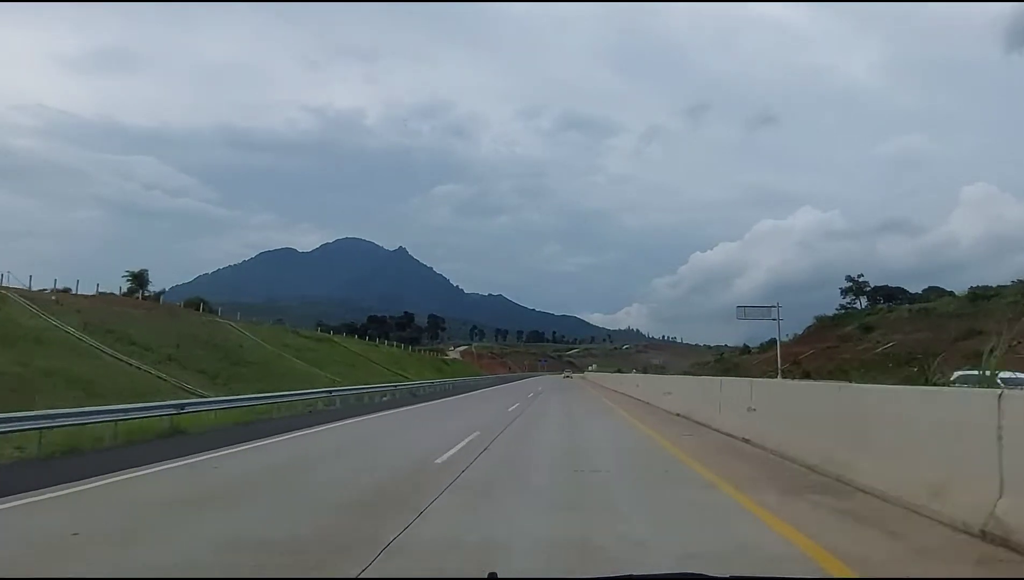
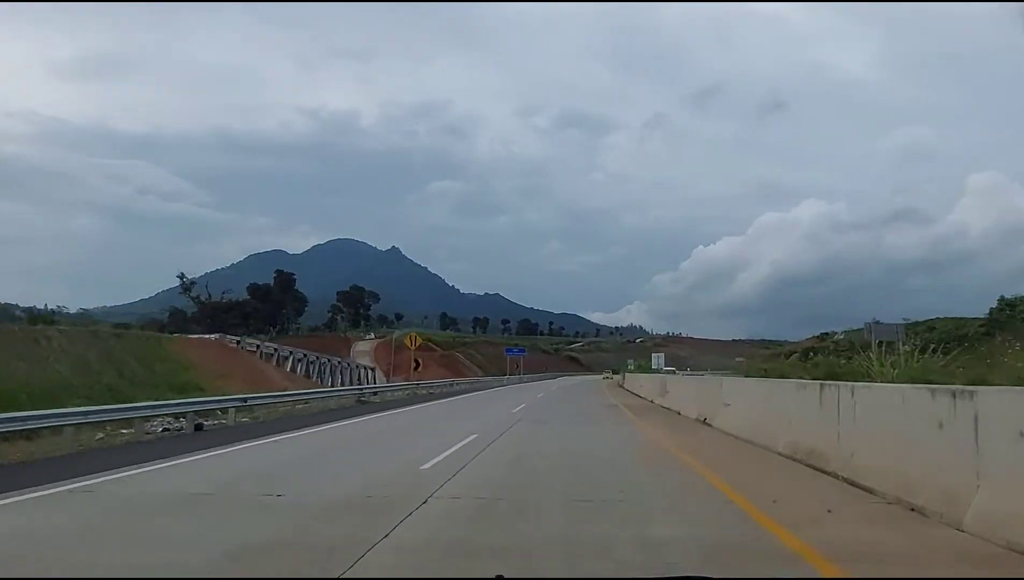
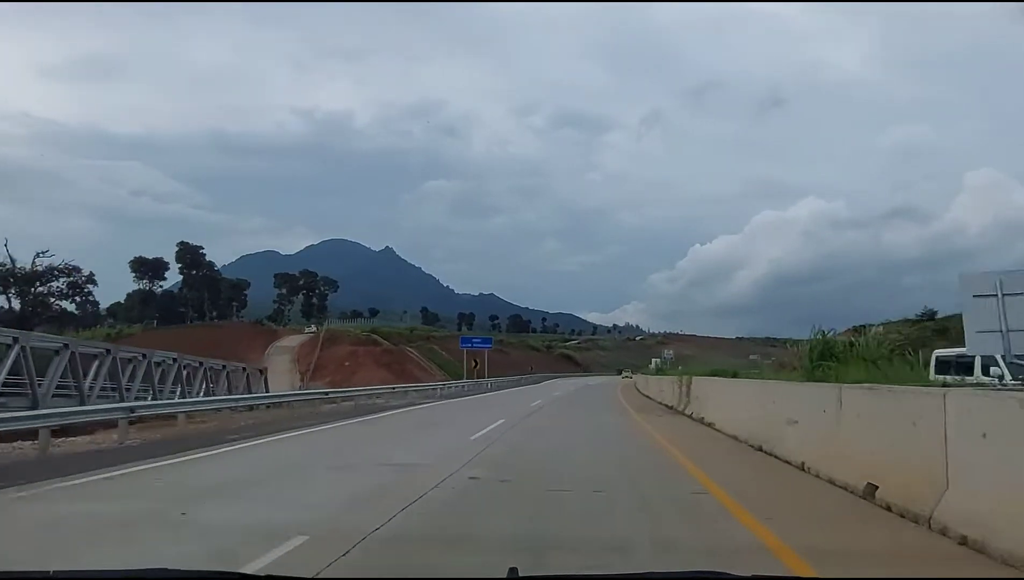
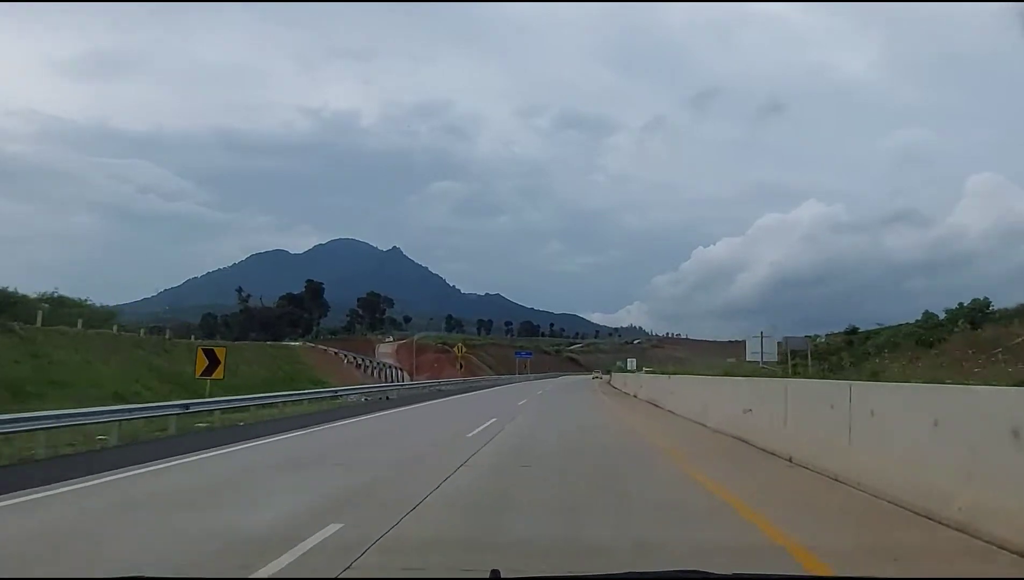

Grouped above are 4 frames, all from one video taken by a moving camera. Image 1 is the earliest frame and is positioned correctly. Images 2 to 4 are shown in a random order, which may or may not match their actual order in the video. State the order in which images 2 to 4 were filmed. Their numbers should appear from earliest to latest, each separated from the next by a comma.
4, 2, 3
